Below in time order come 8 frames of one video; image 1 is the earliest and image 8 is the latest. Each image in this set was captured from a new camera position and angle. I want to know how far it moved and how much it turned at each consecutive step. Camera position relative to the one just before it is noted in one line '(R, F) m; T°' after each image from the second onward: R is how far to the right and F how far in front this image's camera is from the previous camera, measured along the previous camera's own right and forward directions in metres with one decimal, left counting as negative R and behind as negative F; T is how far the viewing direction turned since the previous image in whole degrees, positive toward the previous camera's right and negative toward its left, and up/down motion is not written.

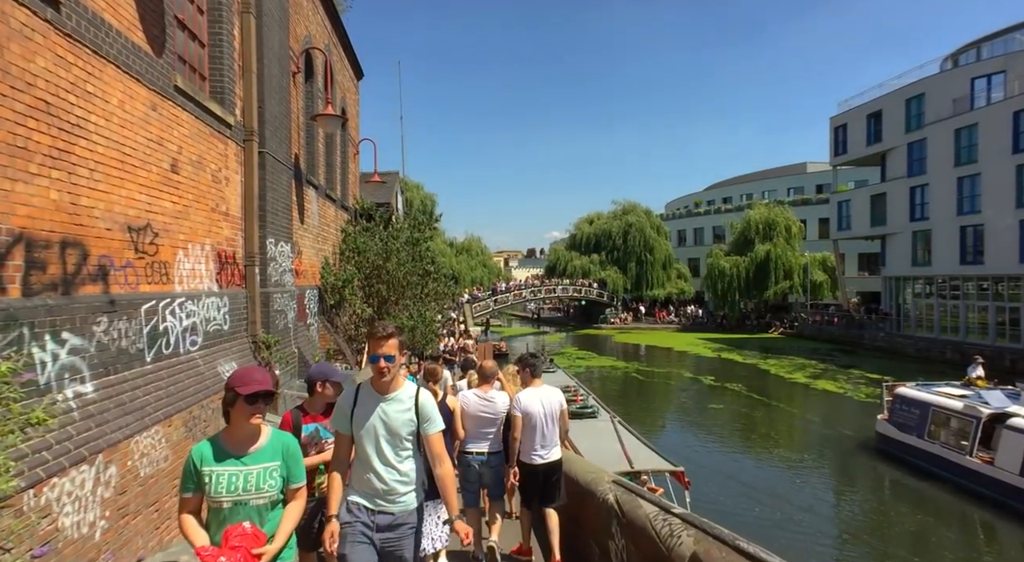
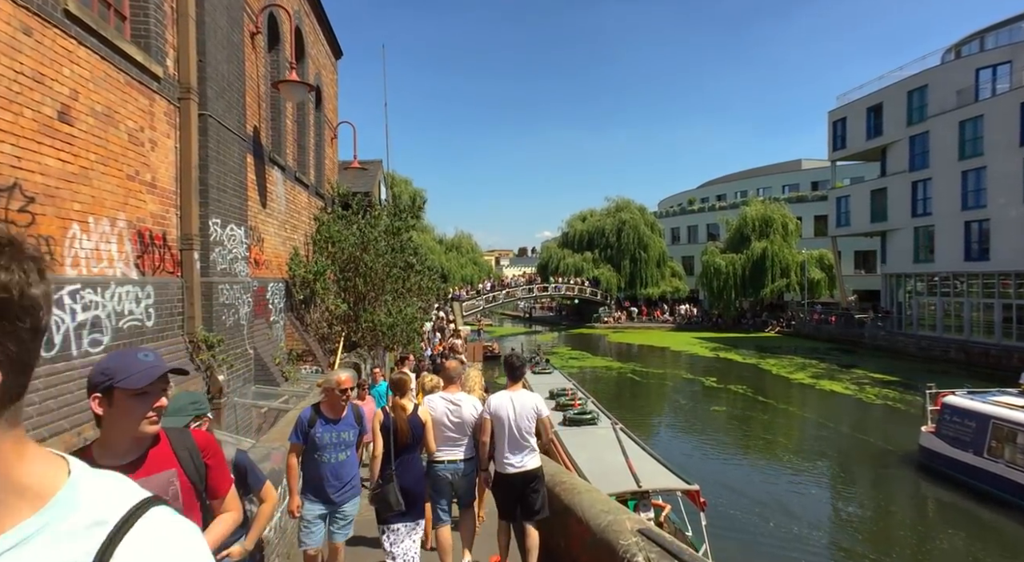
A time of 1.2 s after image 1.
(0.0, +1.2) m; +1°
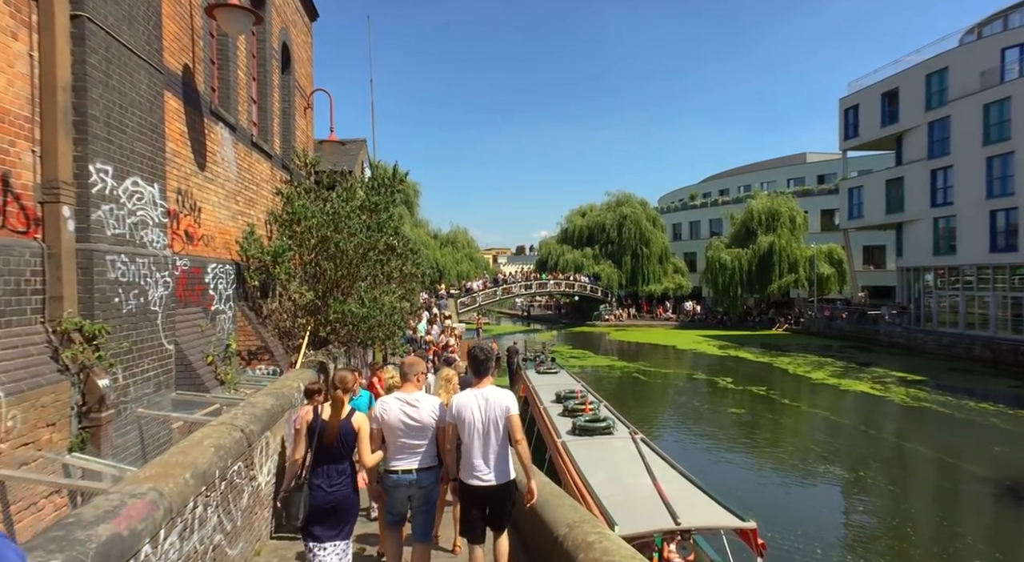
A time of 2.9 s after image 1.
(0.0, +1.9) m; 0°
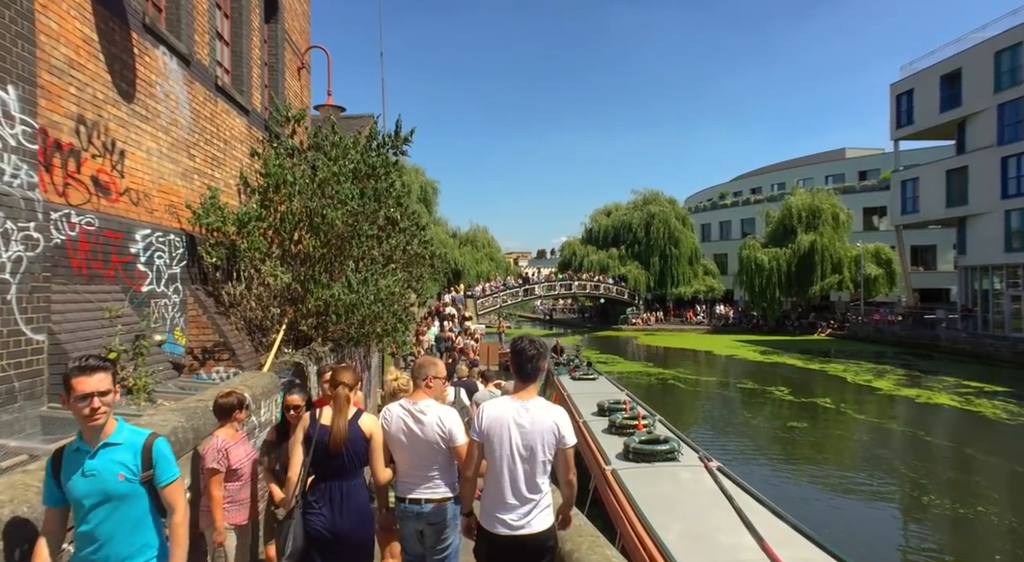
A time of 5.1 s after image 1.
(-0.2, +2.2) m; -2°
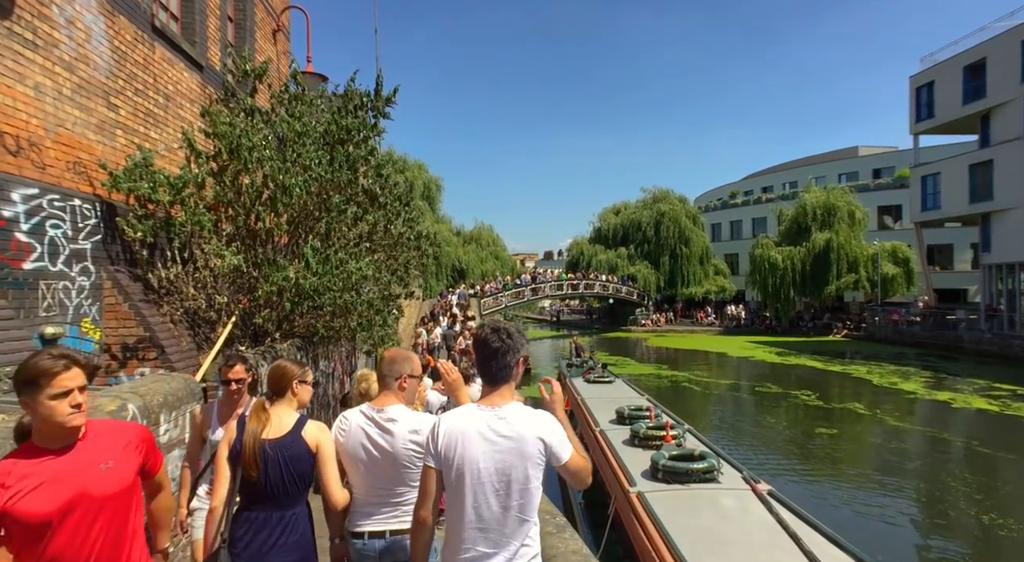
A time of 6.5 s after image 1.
(+0.1, +1.5) m; -1°
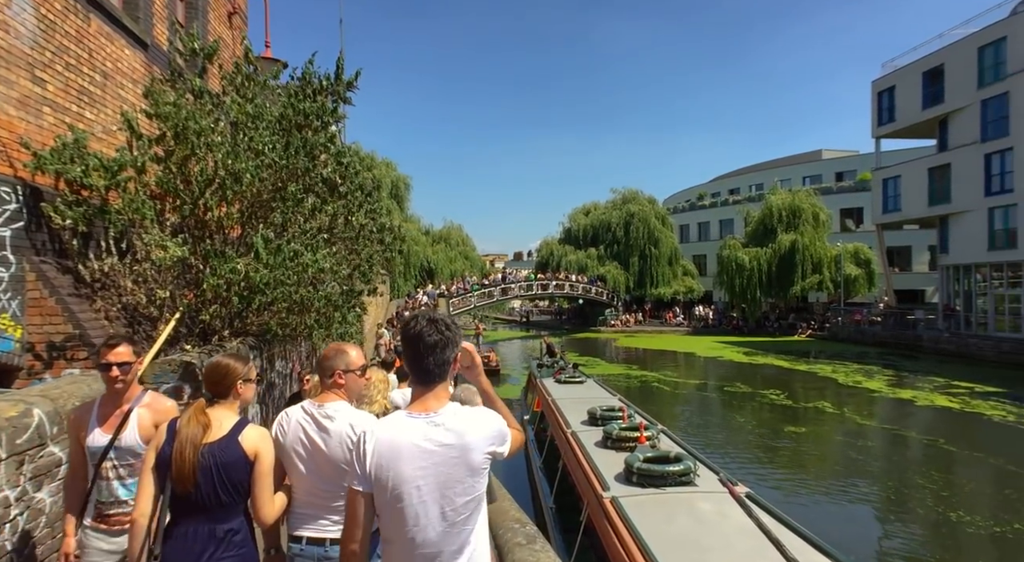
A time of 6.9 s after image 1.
(0.0, +0.4) m; +3°
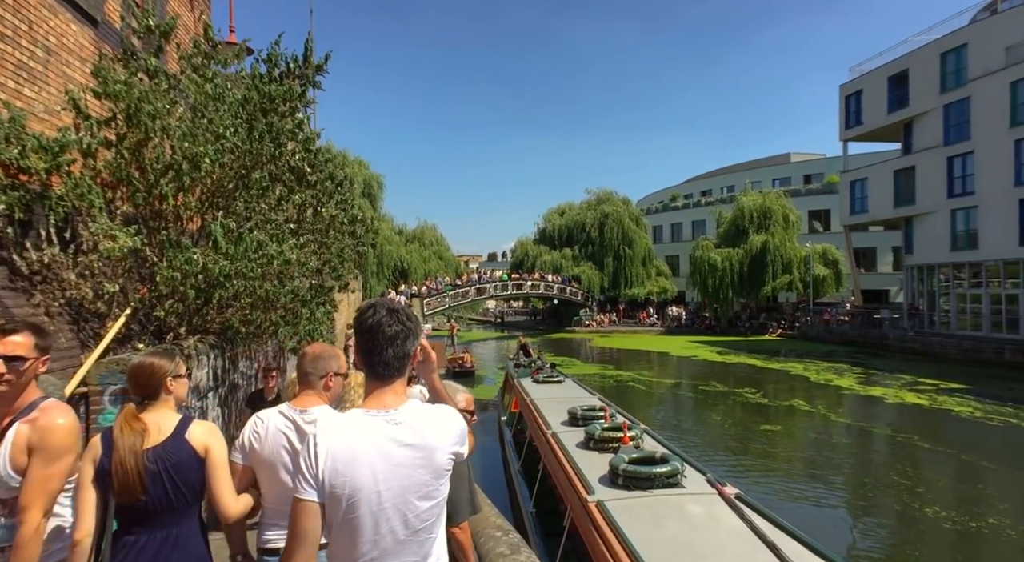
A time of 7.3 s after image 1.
(-0.1, +0.3) m; +2°
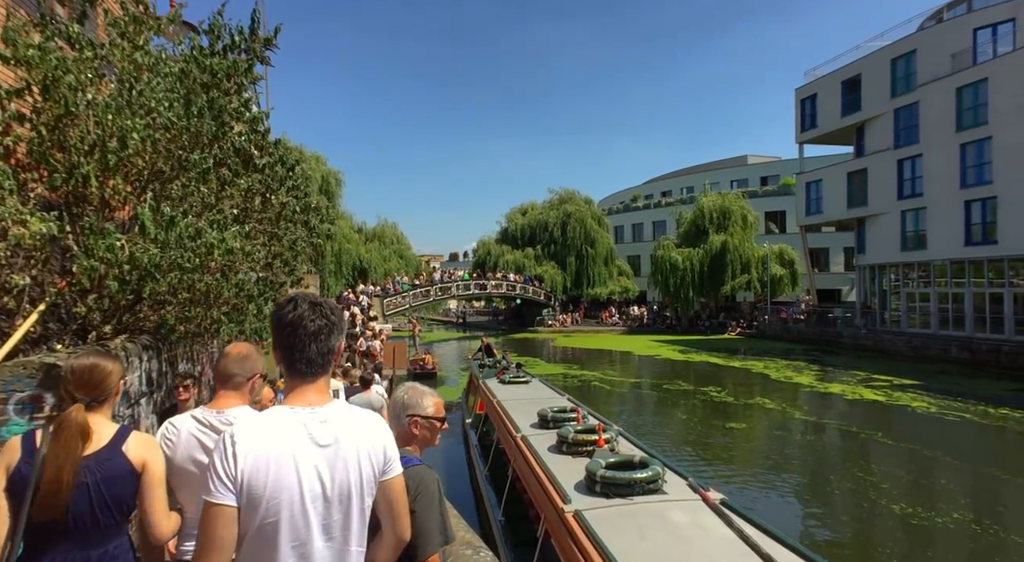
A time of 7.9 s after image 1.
(-0.1, +0.5) m; +4°
